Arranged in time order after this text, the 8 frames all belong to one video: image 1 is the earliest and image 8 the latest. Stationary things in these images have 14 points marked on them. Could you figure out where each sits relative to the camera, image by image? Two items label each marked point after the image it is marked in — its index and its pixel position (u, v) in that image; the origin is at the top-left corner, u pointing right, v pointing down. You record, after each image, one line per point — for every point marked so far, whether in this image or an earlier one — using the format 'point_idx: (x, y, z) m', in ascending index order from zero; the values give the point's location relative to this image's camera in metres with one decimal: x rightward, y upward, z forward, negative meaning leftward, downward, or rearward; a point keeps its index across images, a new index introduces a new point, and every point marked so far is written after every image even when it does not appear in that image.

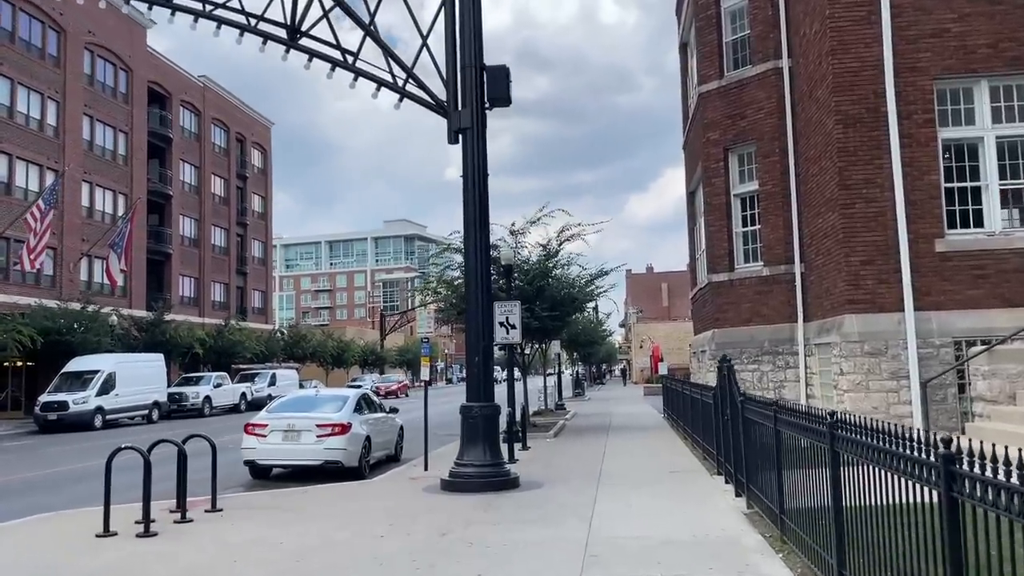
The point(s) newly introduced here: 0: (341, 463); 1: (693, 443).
0: (-2.9, -3.0, +14.0) m
1: (+3.7, -3.2, +17.0) m
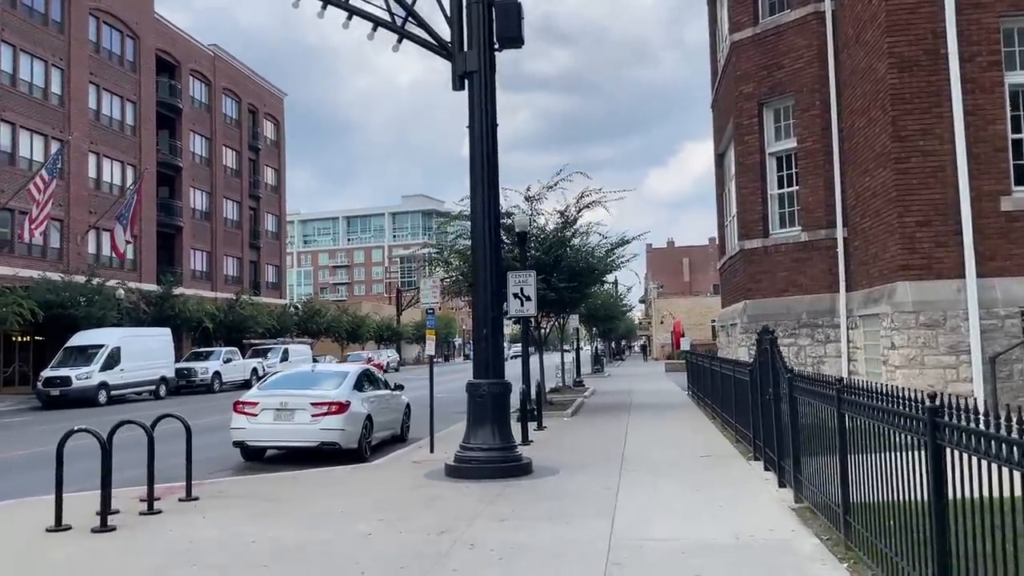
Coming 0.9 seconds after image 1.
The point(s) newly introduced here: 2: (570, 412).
0: (-2.7, -2.4, +12.8) m
1: (+4.0, -2.6, +15.7) m
2: (+1.4, -2.9, +19.9) m
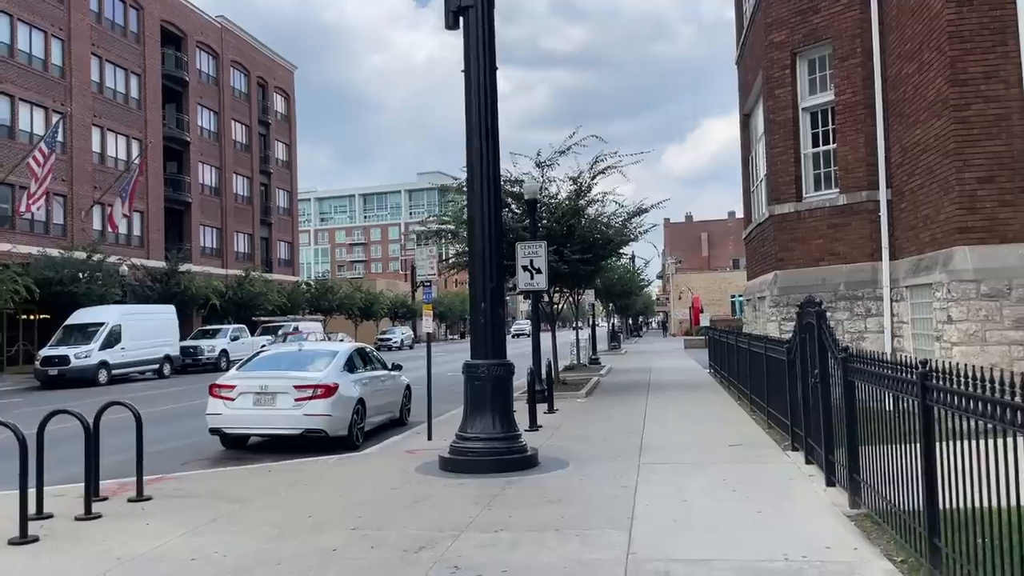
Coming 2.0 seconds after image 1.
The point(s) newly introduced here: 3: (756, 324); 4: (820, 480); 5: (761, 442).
0: (-2.6, -2.0, +11.6) m
1: (+4.1, -2.1, +14.3) m
2: (+1.6, -2.3, +18.6) m
3: (+5.1, -0.8, +17.4) m
4: (+3.1, -1.9, +8.3) m
5: (+3.2, -2.0, +10.9) m
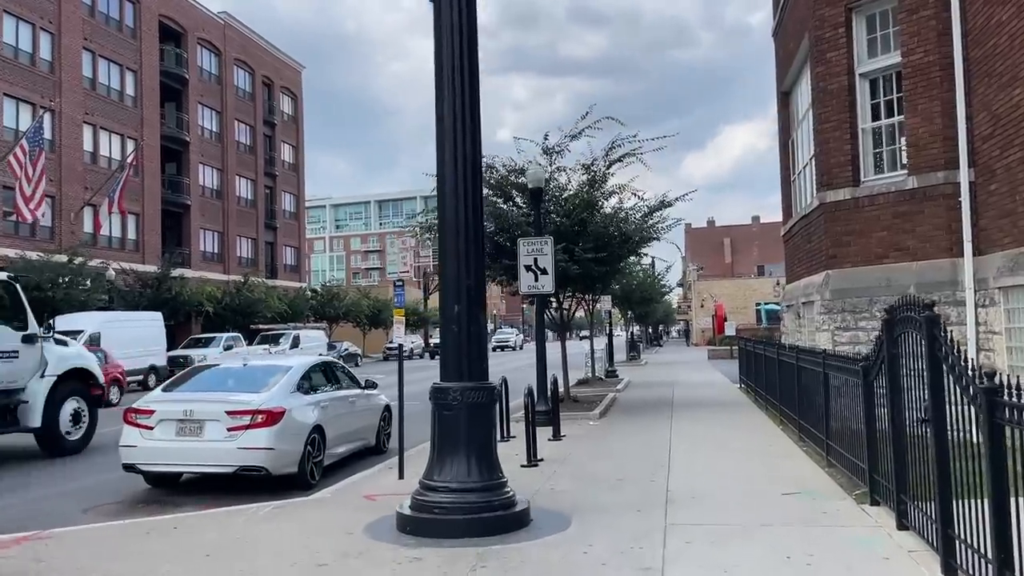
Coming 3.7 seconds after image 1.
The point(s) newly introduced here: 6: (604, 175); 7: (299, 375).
0: (-2.7, -2.0, +9.2) m
1: (+4.1, -2.1, +11.7) m
2: (+1.7, -2.4, +16.1) m
3: (+5.1, -0.8, +14.9) m
4: (+2.9, -1.9, +5.8) m
5: (+3.1, -2.0, +8.3) m
6: (+2.0, +2.4, +17.6) m
7: (-2.7, -1.1, +10.4) m
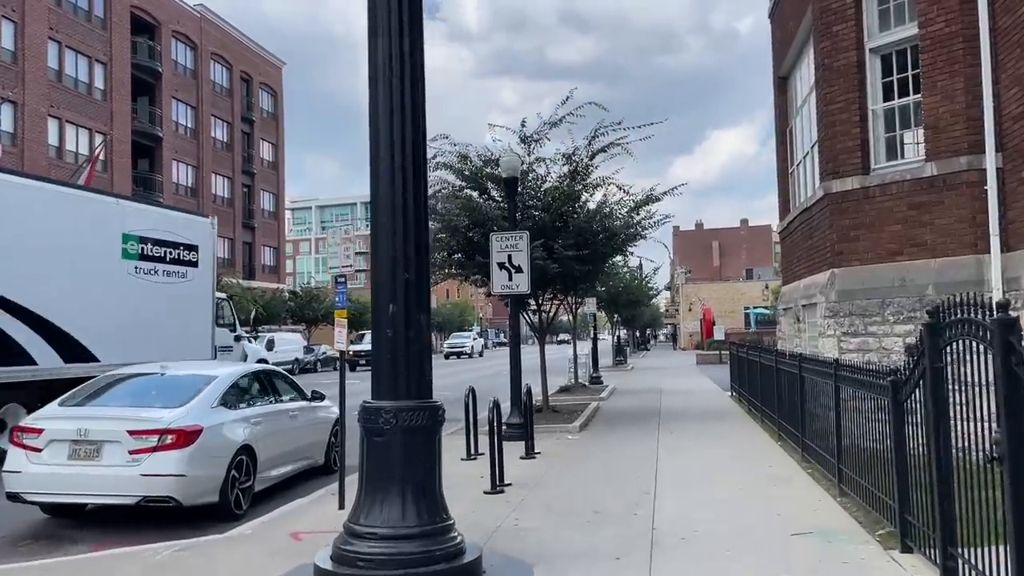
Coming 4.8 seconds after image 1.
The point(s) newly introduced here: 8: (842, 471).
0: (-3.1, -2.0, +7.7) m
1: (+3.7, -2.1, +10.4) m
2: (+1.2, -2.4, +14.7) m
3: (+4.7, -0.8, +13.6) m
4: (+2.5, -1.9, +4.4) m
5: (+2.7, -2.0, +7.0) m
6: (+1.5, +2.4, +16.2) m
7: (-3.1, -1.0, +9.0) m
8: (+3.4, -1.9, +8.6) m
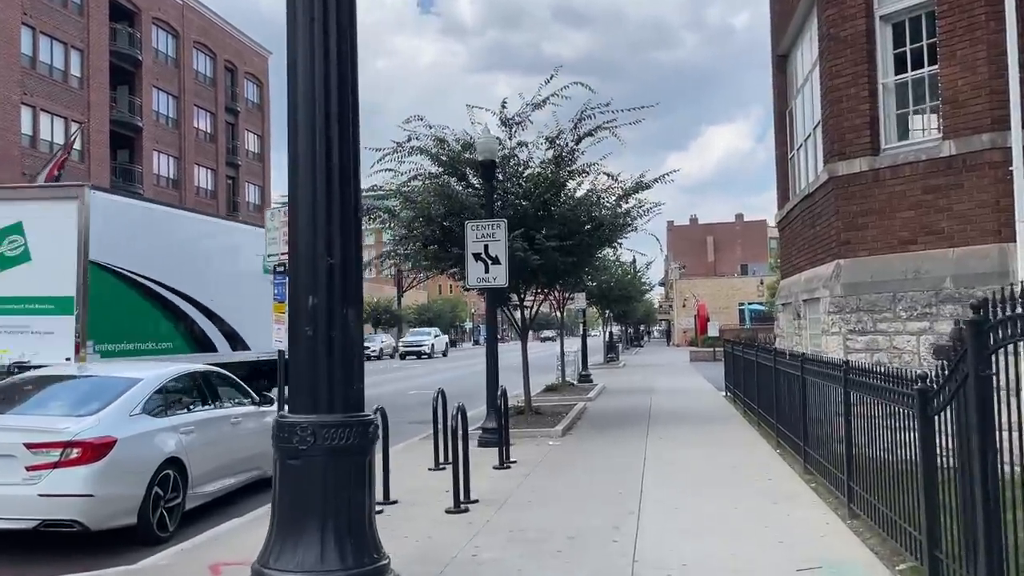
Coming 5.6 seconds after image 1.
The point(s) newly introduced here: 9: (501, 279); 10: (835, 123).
0: (-3.4, -1.9, +6.6) m
1: (+3.3, -2.0, +9.3) m
2: (+0.8, -2.3, +13.6) m
3: (+4.3, -0.8, +12.5) m
4: (+2.2, -1.8, +3.4) m
5: (+2.4, -1.9, +5.9) m
6: (+1.1, +2.5, +15.1) m
7: (-3.4, -1.0, +7.9) m
8: (+3.1, -1.8, +7.6) m
9: (-0.2, +0.1, +12.4) m
10: (+4.0, +2.0, +10.3) m
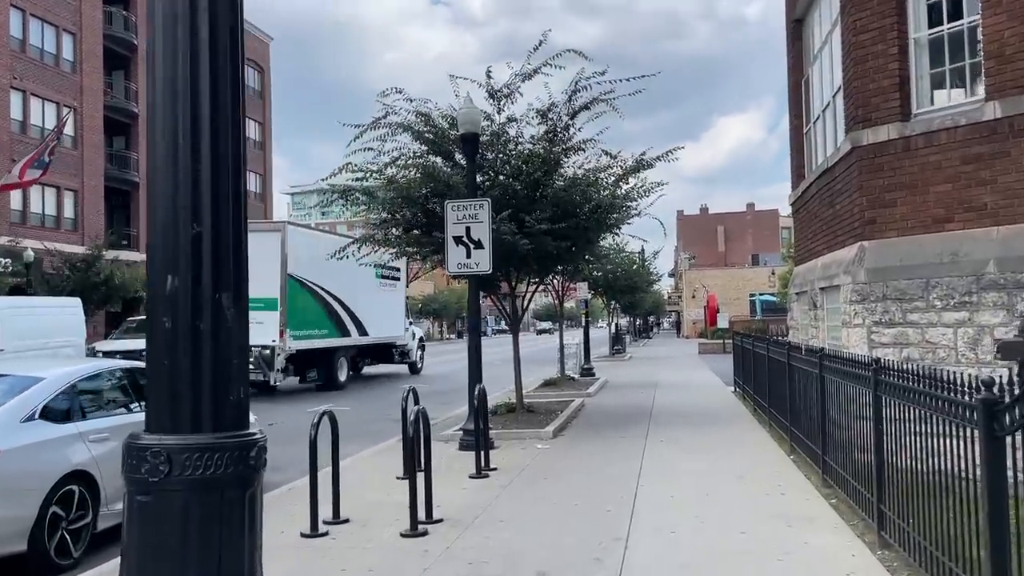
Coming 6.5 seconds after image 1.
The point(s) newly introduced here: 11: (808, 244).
0: (-3.7, -1.8, +5.5) m
1: (+3.1, -1.9, +8.1) m
2: (+0.6, -2.1, +12.5) m
3: (+4.1, -0.6, +11.3) m
4: (+1.9, -1.7, +2.2) m
5: (+2.1, -1.8, +4.7) m
6: (+0.9, +2.7, +13.9) m
7: (-3.7, -0.8, +6.7) m
8: (+2.8, -1.7, +6.4) m
9: (-0.4, +0.3, +11.2) m
10: (+3.7, +2.2, +9.0) m
11: (+4.2, +0.7, +11.8) m
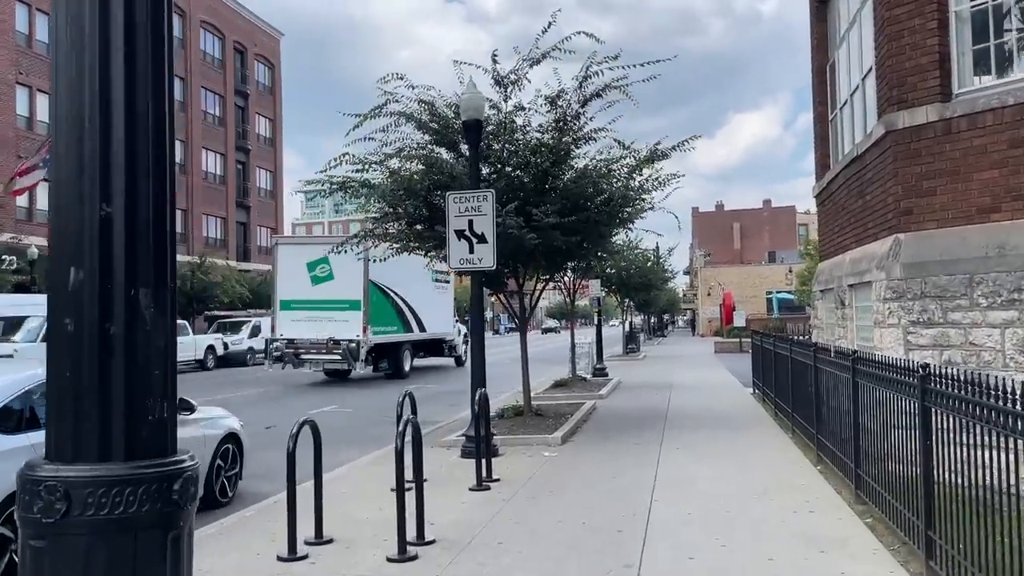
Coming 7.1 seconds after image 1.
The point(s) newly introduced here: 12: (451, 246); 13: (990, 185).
0: (-3.7, -1.7, +4.9) m
1: (+3.1, -1.8, +7.4) m
2: (+0.7, -2.0, +11.8) m
3: (+4.2, -0.5, +10.5) m
4: (+1.8, -1.7, +1.4) m
5: (+2.1, -1.8, +4.0) m
6: (+1.0, +2.7, +13.2) m
7: (-3.7, -0.8, +6.1) m
8: (+2.8, -1.6, +5.6) m
9: (-0.3, +0.3, +10.5) m
10: (+3.8, +2.2, +8.2) m
11: (+4.3, +0.8, +11.1) m
12: (-0.8, +0.5, +10.7) m
13: (+4.3, +0.9, +7.5) m
